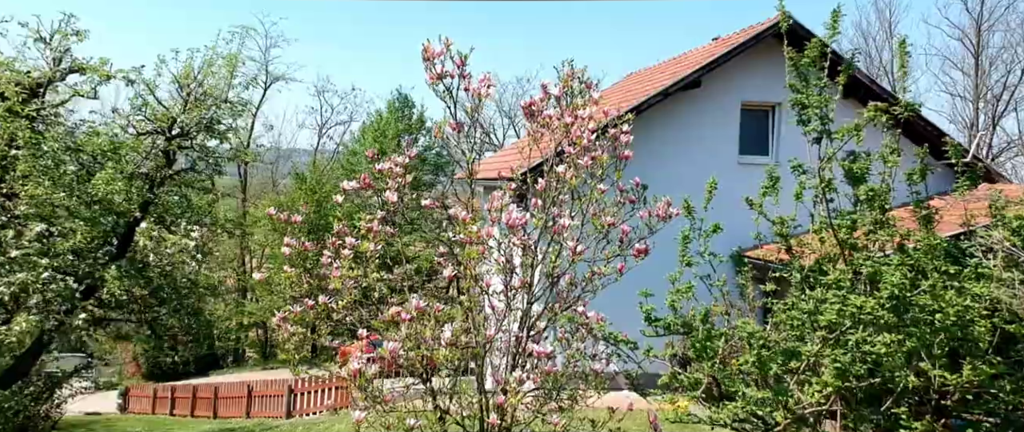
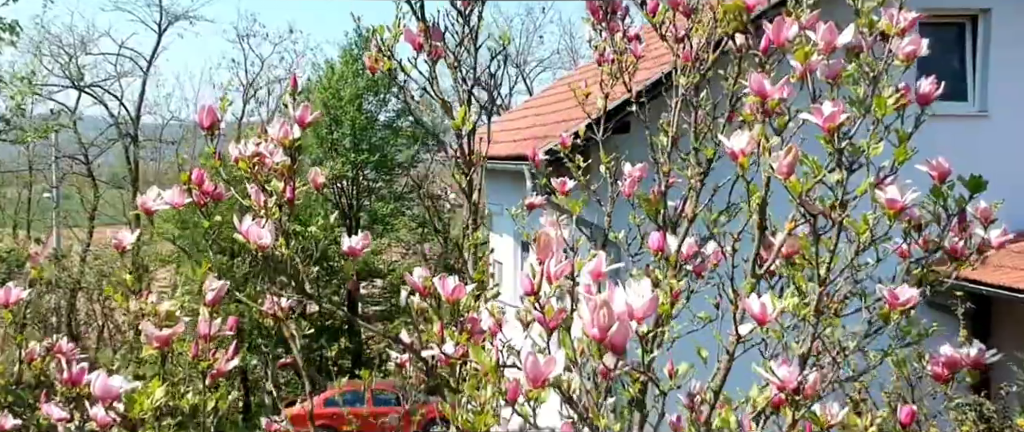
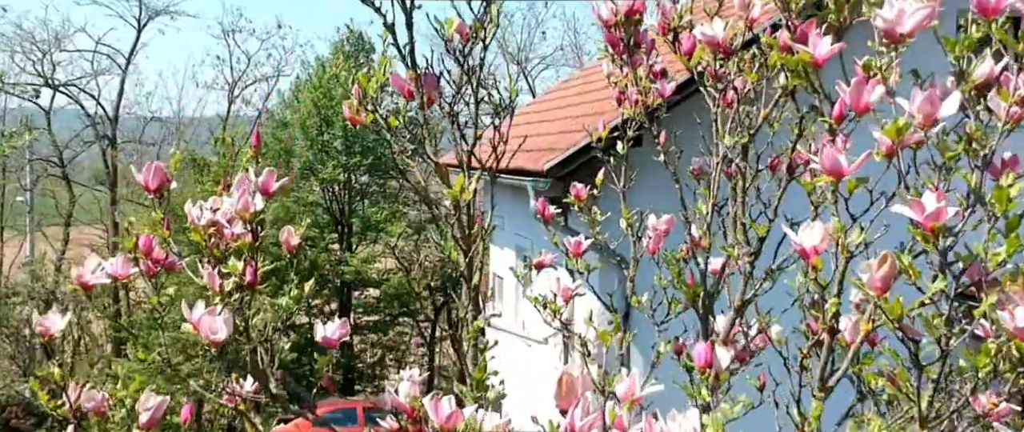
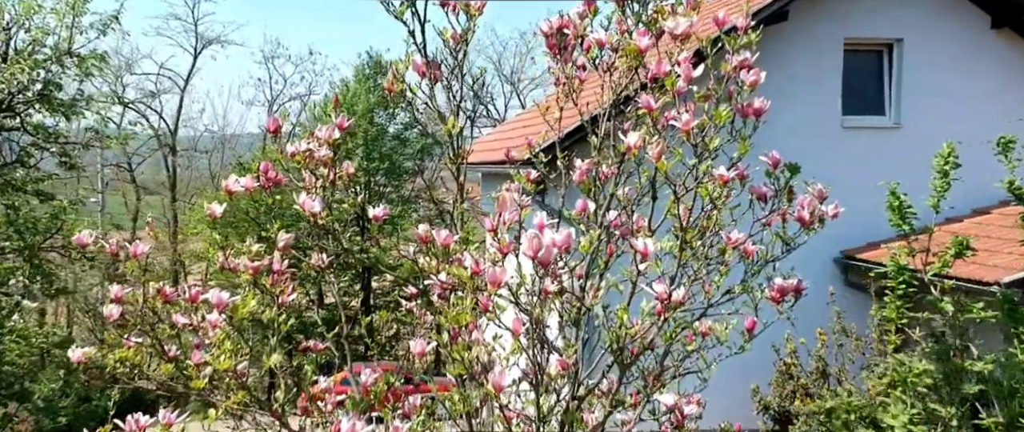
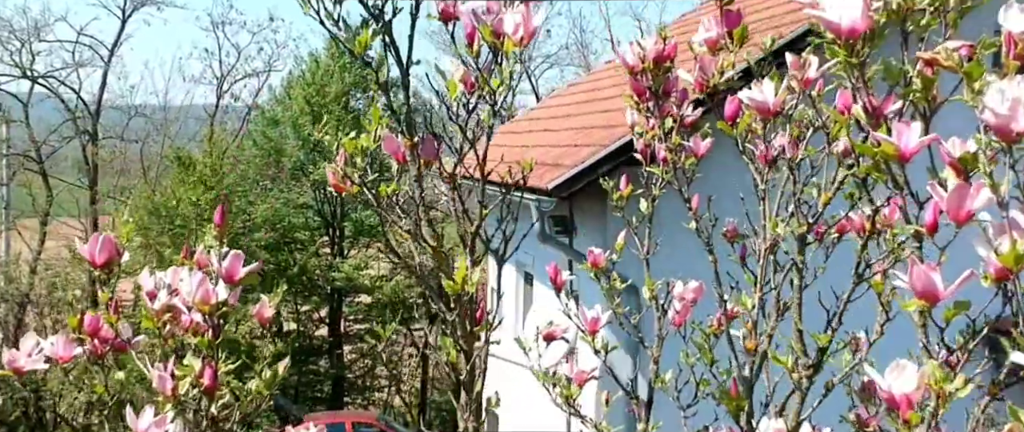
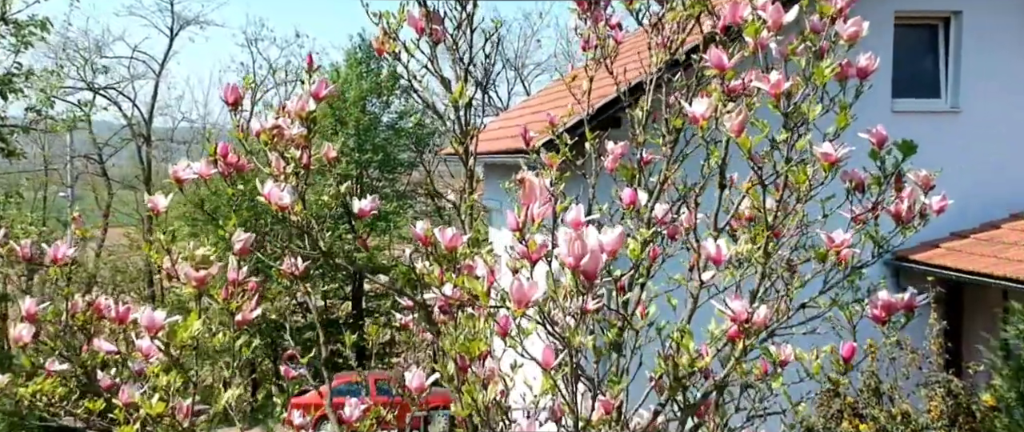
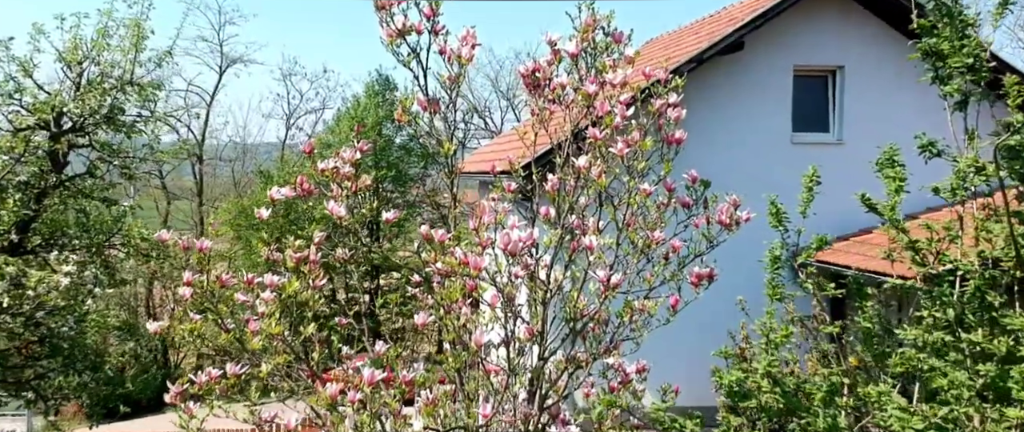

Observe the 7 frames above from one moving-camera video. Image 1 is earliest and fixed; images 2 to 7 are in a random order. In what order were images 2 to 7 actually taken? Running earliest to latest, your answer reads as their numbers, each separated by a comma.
7, 4, 6, 2, 3, 5
